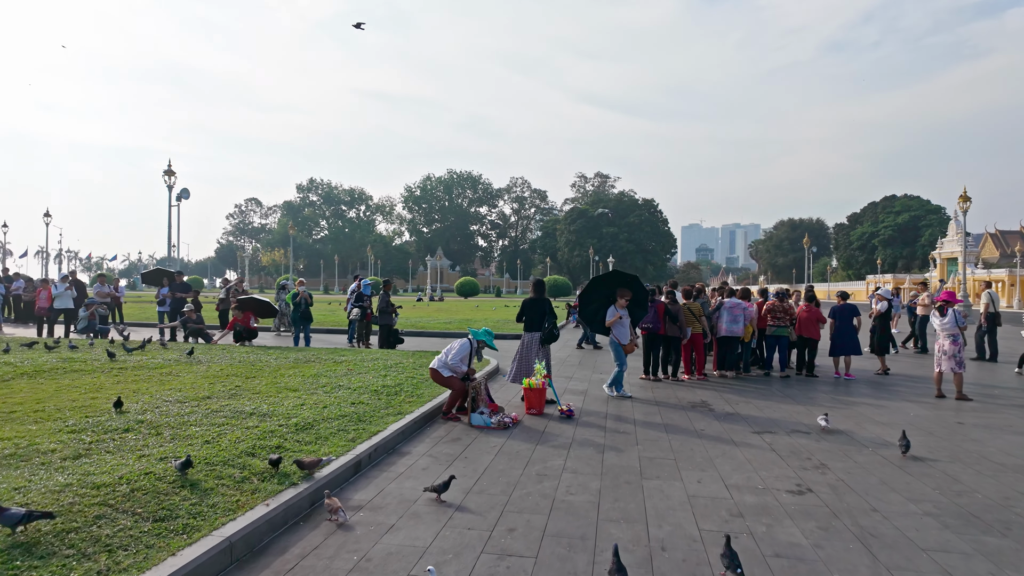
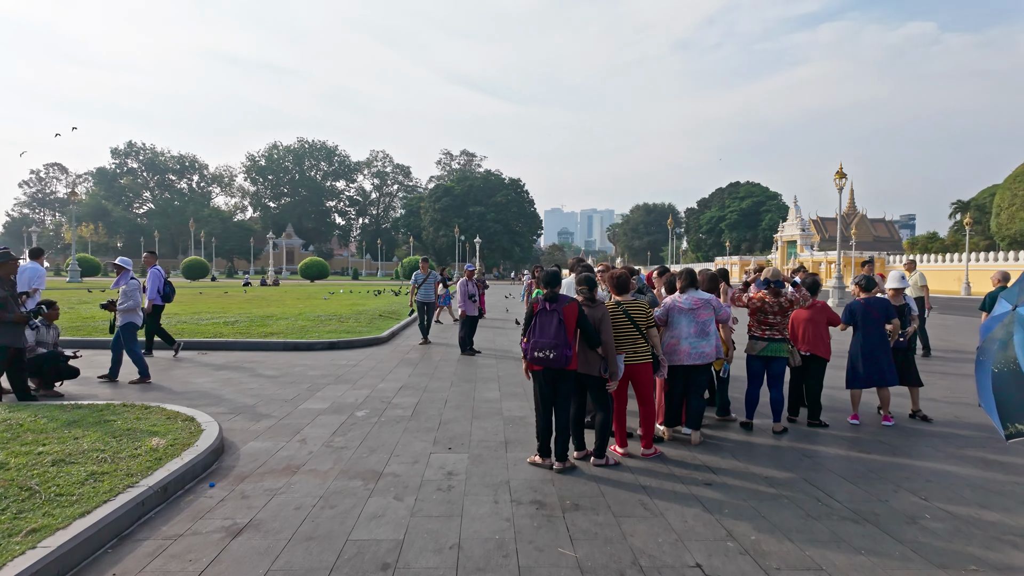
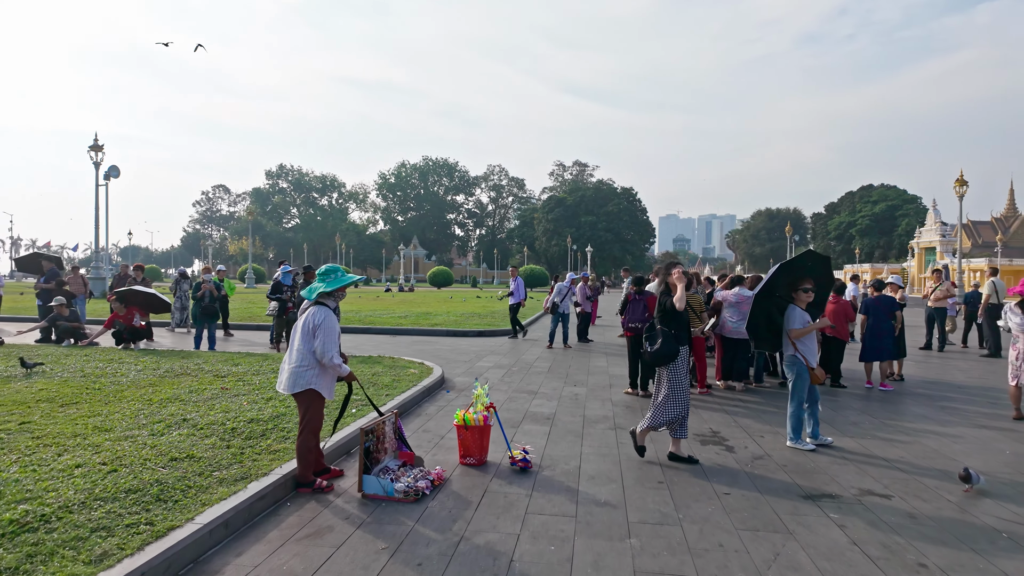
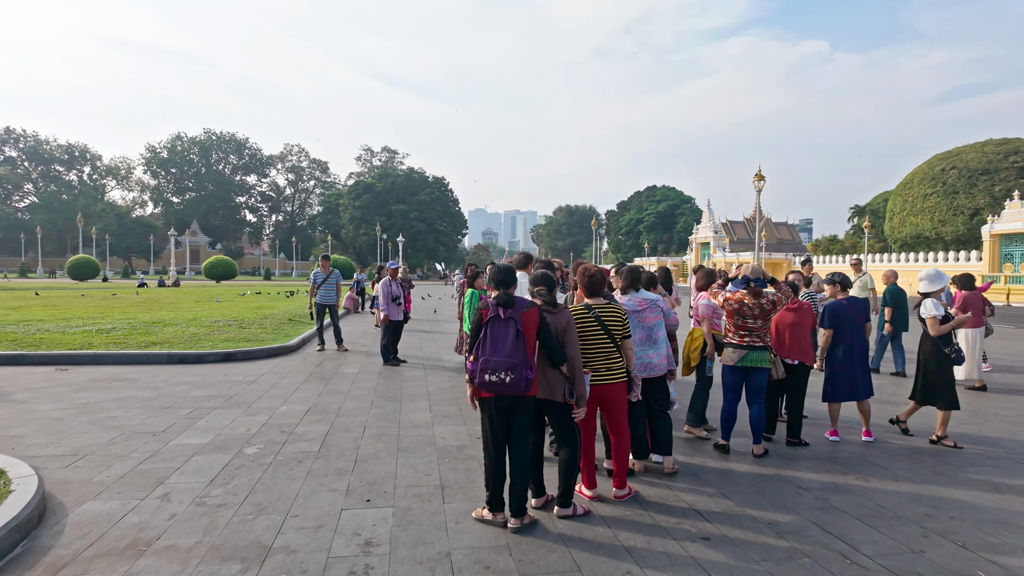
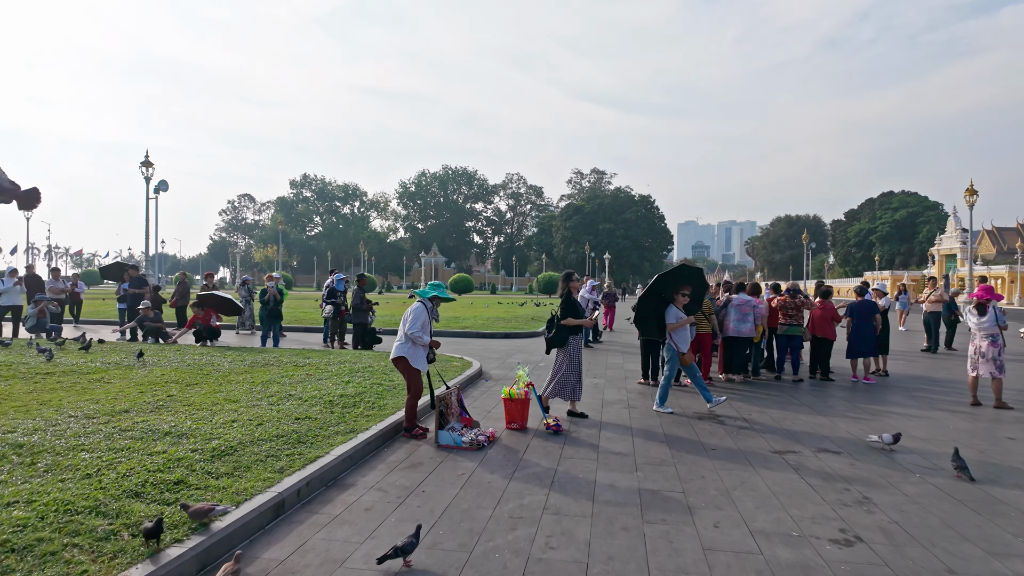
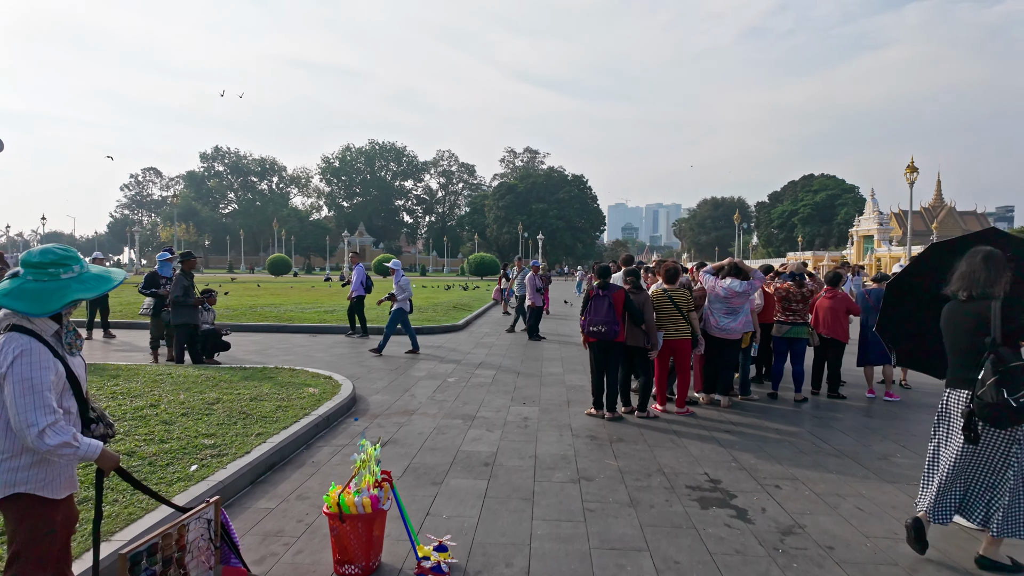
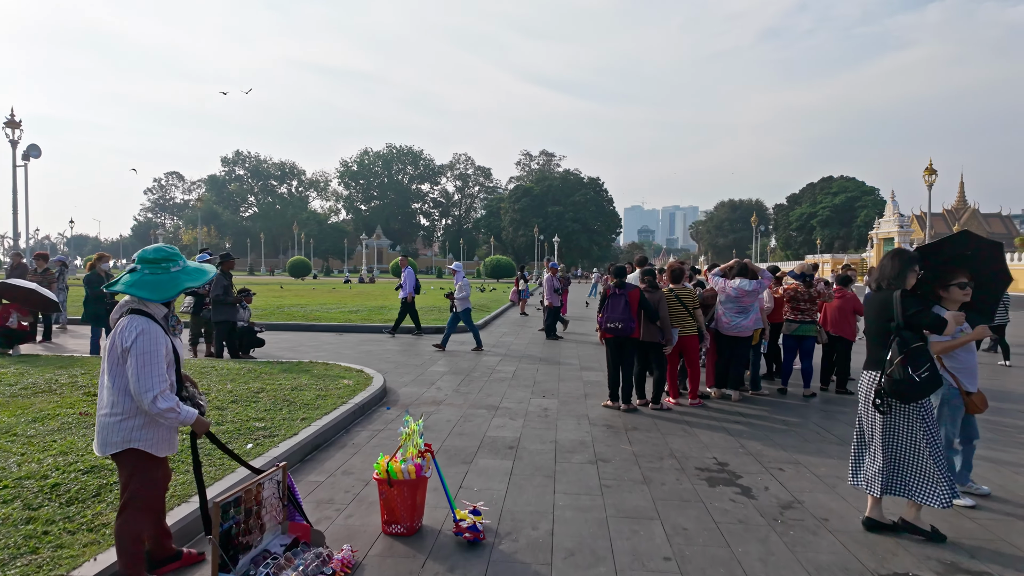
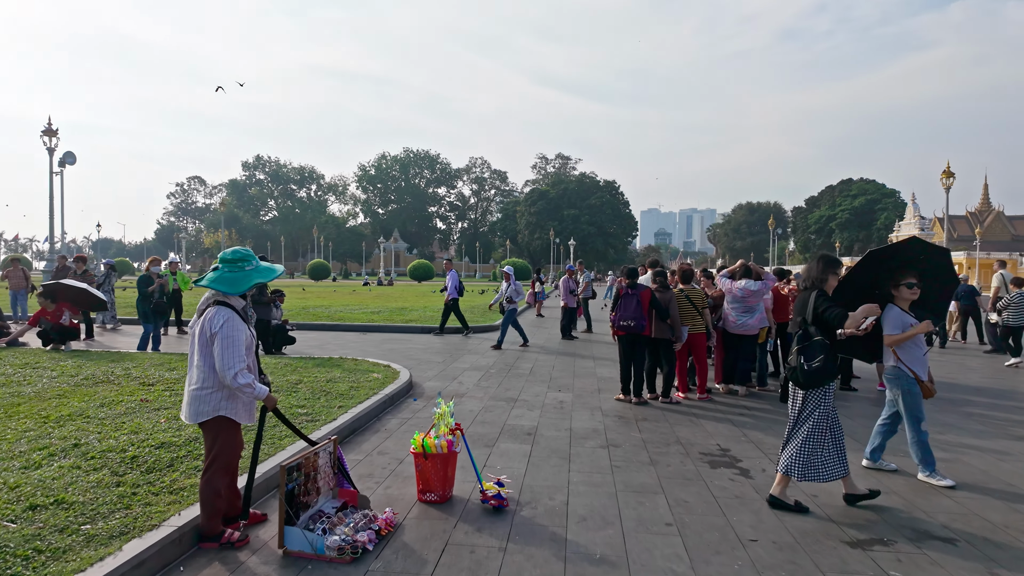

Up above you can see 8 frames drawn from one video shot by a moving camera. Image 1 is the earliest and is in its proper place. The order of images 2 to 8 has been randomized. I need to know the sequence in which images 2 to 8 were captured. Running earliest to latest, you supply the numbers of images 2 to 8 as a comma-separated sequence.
5, 3, 8, 7, 6, 2, 4
